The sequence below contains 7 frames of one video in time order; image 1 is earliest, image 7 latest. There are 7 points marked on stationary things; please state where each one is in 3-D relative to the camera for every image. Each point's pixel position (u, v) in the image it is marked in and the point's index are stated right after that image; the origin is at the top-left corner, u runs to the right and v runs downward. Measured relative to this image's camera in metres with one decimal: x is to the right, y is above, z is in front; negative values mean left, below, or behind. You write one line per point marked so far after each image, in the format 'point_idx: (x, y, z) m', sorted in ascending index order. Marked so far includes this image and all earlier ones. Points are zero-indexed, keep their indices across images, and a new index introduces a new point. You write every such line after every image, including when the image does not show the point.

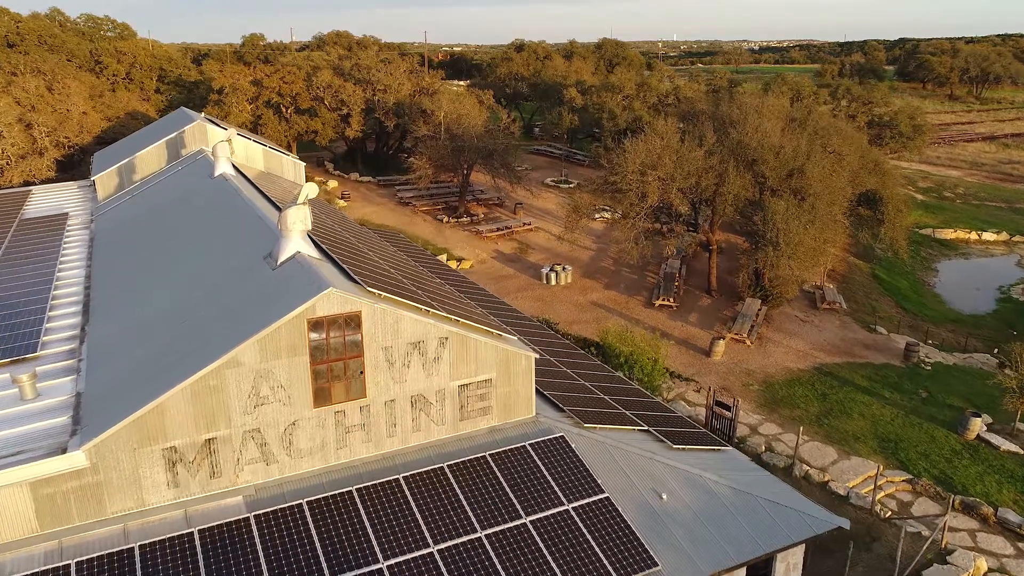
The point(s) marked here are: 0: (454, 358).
0: (-1.1, -1.3, +11.4) m
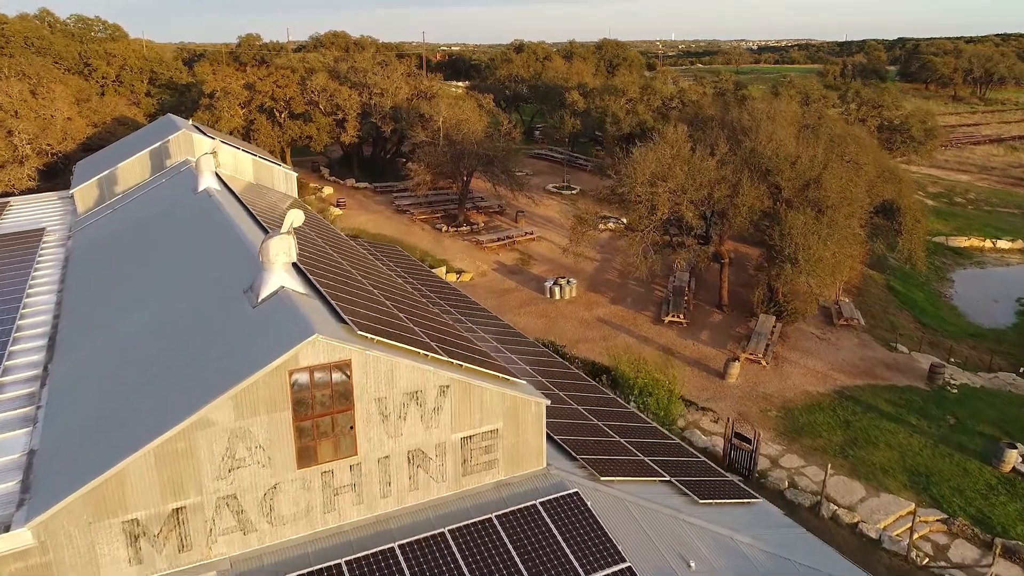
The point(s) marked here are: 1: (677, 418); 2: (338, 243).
0: (-0.9, -2.0, +10.2) m
1: (+5.0, -3.9, +18.3) m
2: (-6.1, +1.4, +20.4) m
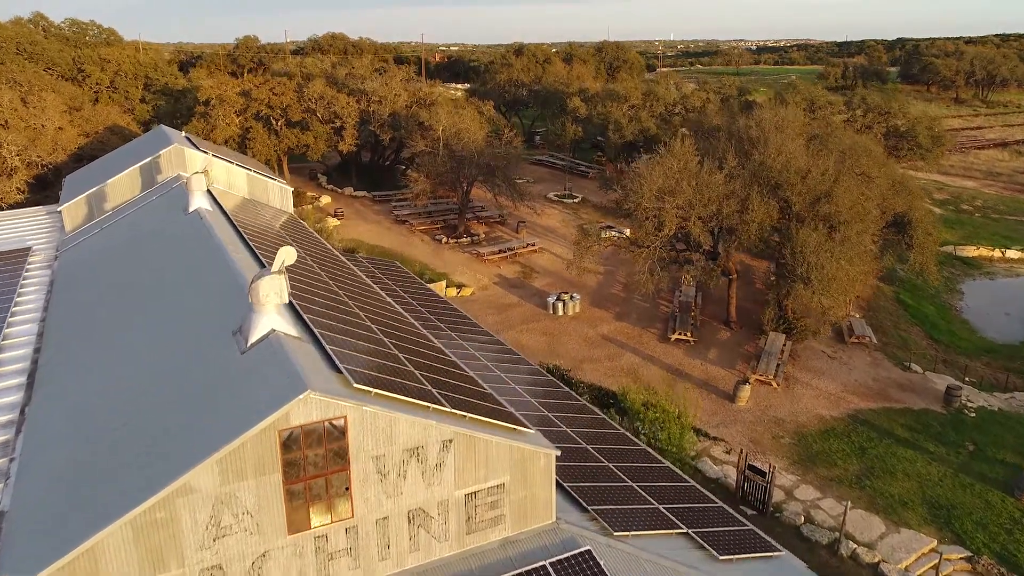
0: (-0.8, -2.7, +9.4) m
1: (+5.1, -4.6, +17.6) m
2: (-6.0, +0.7, +19.7) m
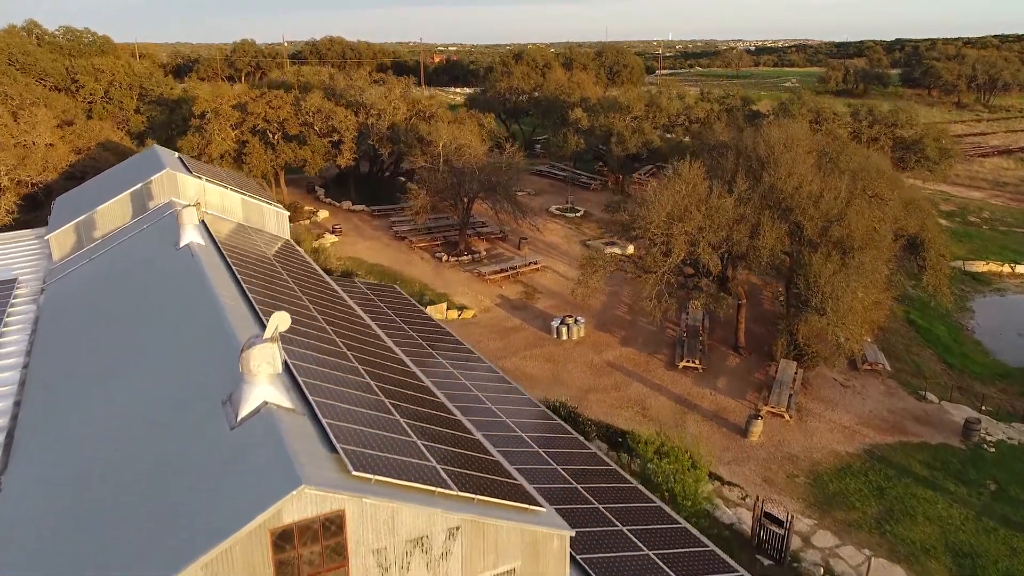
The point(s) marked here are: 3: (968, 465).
0: (-0.7, -3.8, +8.7) m
1: (+5.3, -5.7, +16.9) m
2: (-5.9, -0.4, +19.0) m
3: (+14.6, -5.7, +19.5) m
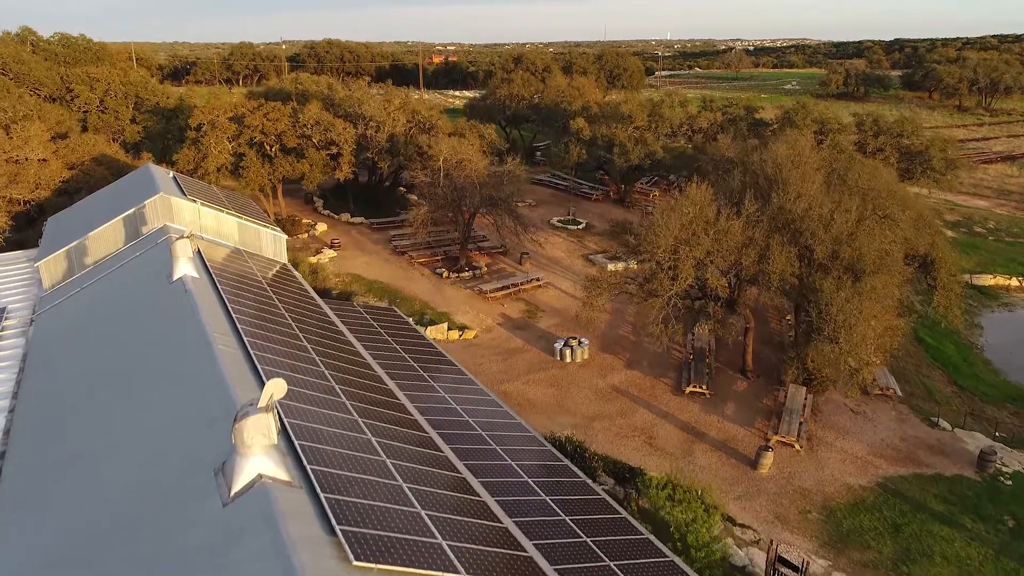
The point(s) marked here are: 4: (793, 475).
0: (-0.5, -4.7, +8.2) m
1: (+5.4, -6.6, +16.3) m
2: (-5.8, -1.3, +18.4) m
3: (+14.8, -6.6, +19.0) m
4: (+9.1, -6.1, +19.7) m
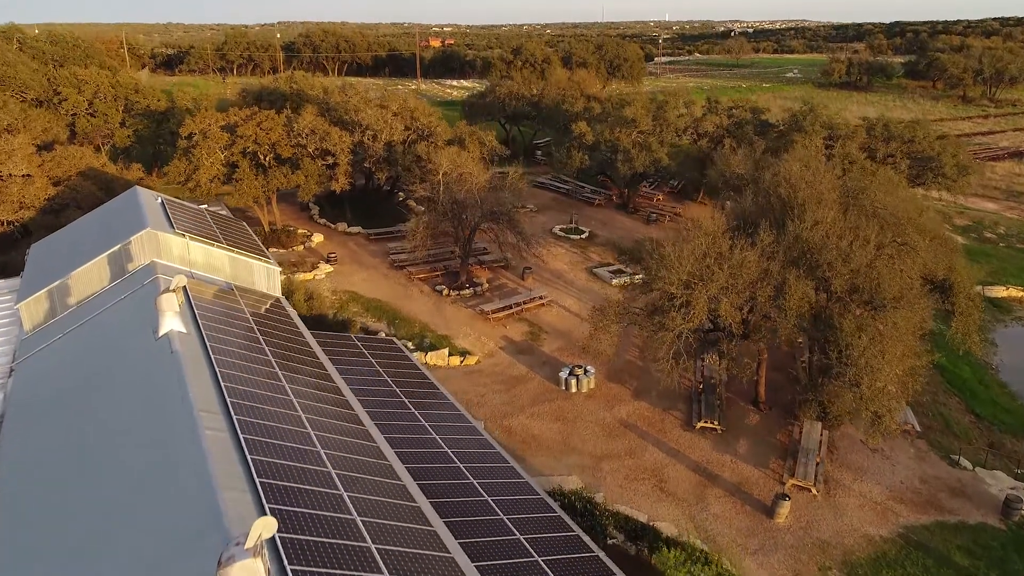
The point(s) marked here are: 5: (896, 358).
0: (-0.3, -6.3, +7.3) m
1: (+5.6, -8.0, +15.5) m
2: (-5.6, -2.7, +17.4) m
3: (+15.0, -7.9, +18.3) m
4: (+9.3, -7.4, +18.9) m
5: (+12.5, -2.3, +19.9) m
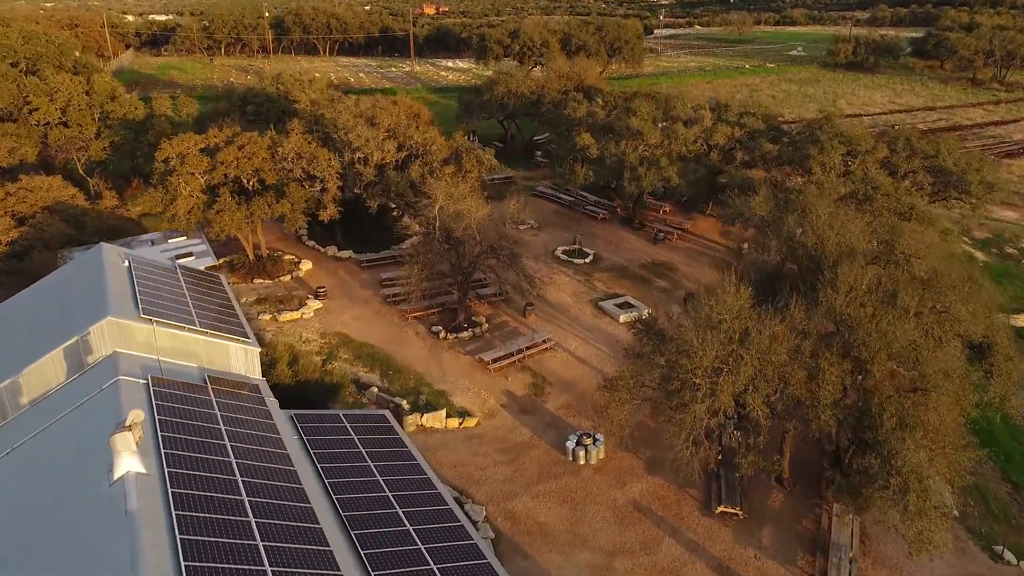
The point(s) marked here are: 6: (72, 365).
0: (0.0, -9.7, +5.6) m
1: (+5.8, -10.9, +13.9) m
2: (-5.4, -5.6, +15.5) m
3: (+15.2, -10.6, +16.7) m
4: (+9.5, -10.1, +17.3) m
5: (+12.7, -5.0, +18.1) m
6: (-13.2, -2.1, +18.3) m
